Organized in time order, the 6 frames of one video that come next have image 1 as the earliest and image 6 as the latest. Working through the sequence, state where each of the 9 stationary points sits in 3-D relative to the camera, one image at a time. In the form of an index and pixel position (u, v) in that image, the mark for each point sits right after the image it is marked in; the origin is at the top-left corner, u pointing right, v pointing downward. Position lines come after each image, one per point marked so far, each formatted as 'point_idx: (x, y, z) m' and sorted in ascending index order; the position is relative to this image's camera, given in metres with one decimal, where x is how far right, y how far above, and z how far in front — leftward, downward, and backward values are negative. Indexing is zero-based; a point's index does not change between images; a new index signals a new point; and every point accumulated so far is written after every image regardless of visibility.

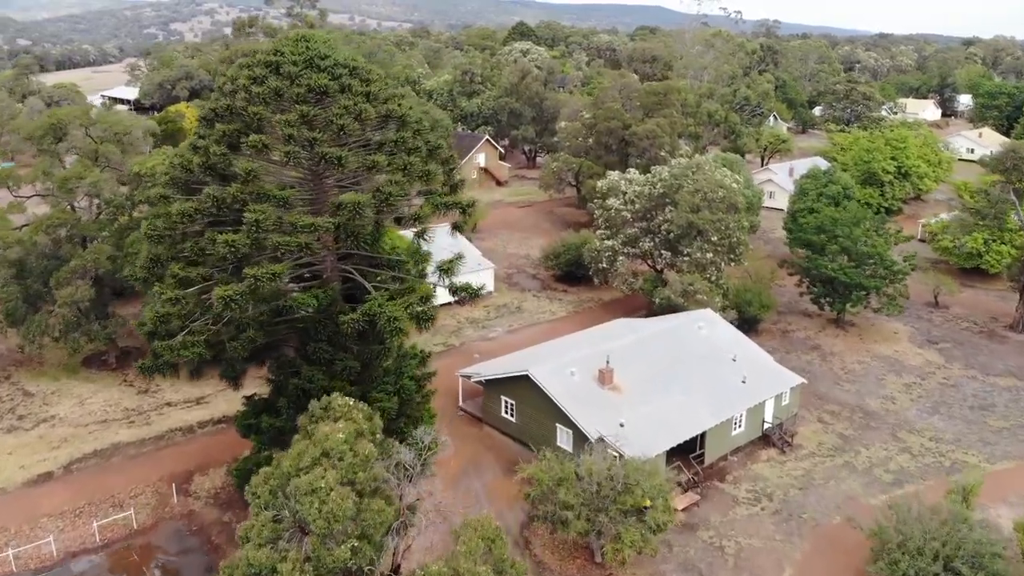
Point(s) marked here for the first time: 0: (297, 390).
0: (-4.3, -2.0, +17.1) m
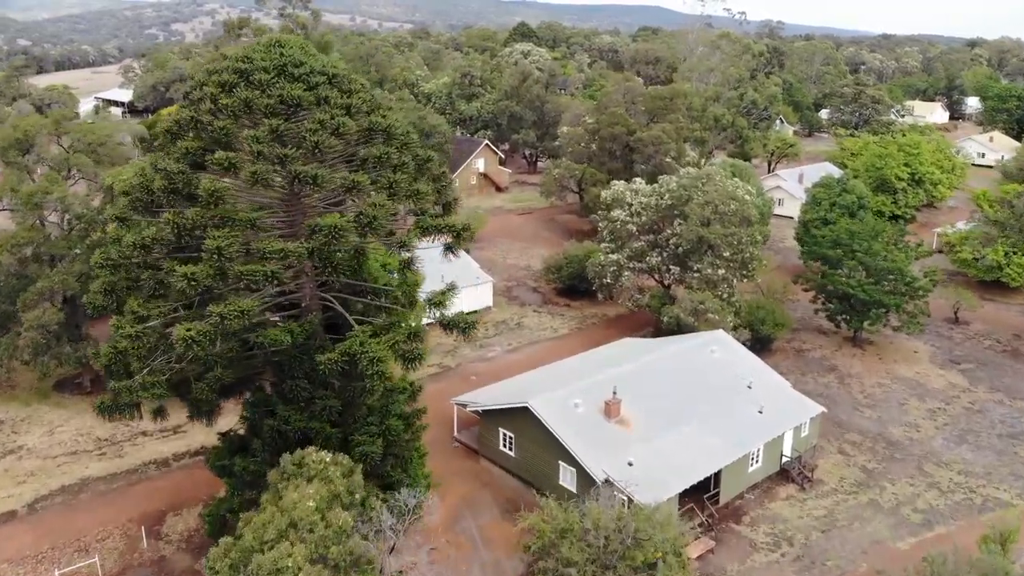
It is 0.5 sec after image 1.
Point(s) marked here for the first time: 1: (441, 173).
0: (-4.3, -2.6, +15.5) m
1: (-1.5, +2.3, +17.6) m
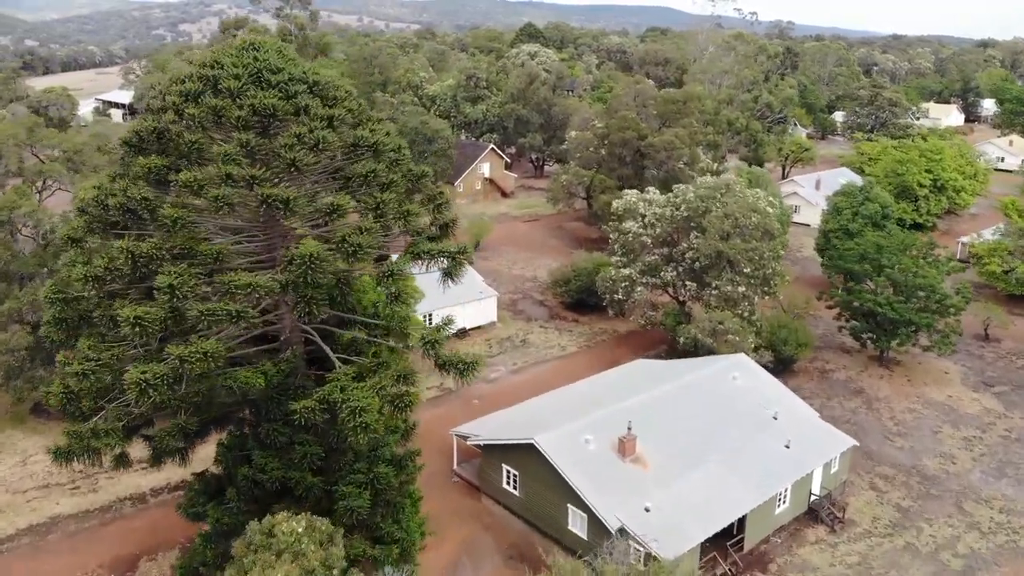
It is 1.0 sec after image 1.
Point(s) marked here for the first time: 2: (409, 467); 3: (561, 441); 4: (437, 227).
0: (-4.2, -3.1, +13.8) m
1: (-1.4, +1.8, +15.9) m
2: (-1.9, -3.2, +15.5) m
3: (+1.0, -3.3, +18.4) m
4: (-1.3, +1.1, +15.6) m
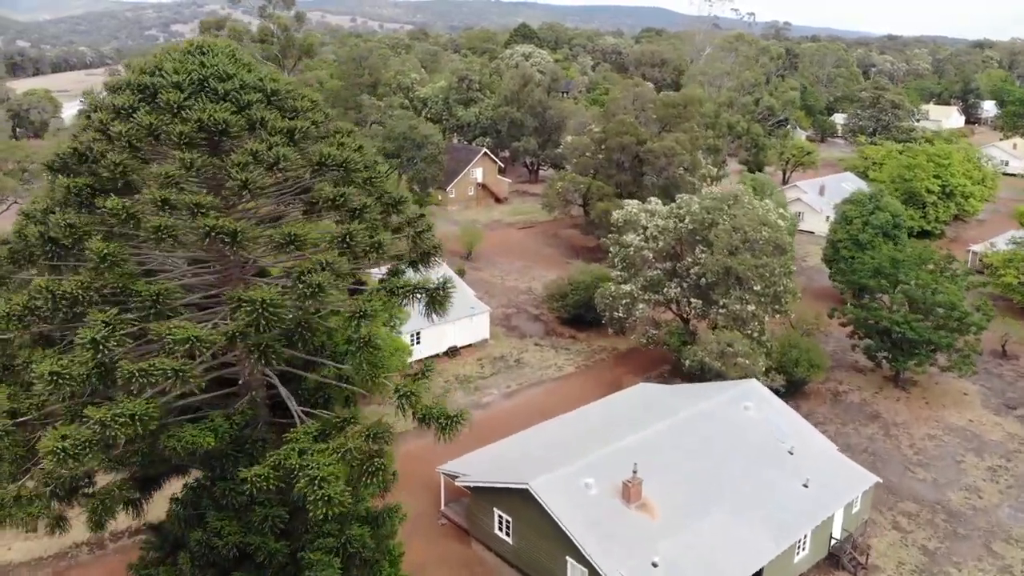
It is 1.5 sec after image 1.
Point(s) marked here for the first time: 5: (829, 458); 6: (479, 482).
0: (-4.3, -3.7, +12.0) m
1: (-1.5, +1.3, +14.1) m
2: (-2.0, -3.8, +13.7) m
3: (+0.9, -3.8, +16.6) m
4: (-1.5, +0.6, +13.8) m
5: (+7.3, -3.8, +19.7) m
6: (-0.7, -3.9, +17.6) m
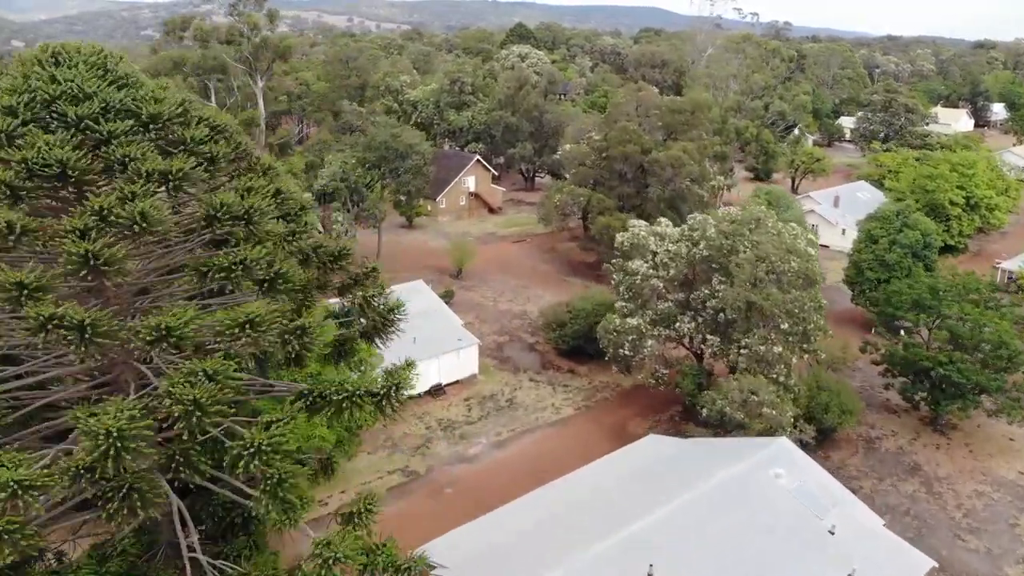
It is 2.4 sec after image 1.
0: (-4.5, -4.6, +8.9) m
1: (-1.7, +0.3, +11.0) m
2: (-2.2, -4.7, +10.6) m
3: (+0.7, -4.7, +13.5) m
4: (-1.7, -0.3, +10.7) m
5: (+7.0, -4.8, +16.6) m
6: (-0.9, -4.9, +14.5) m
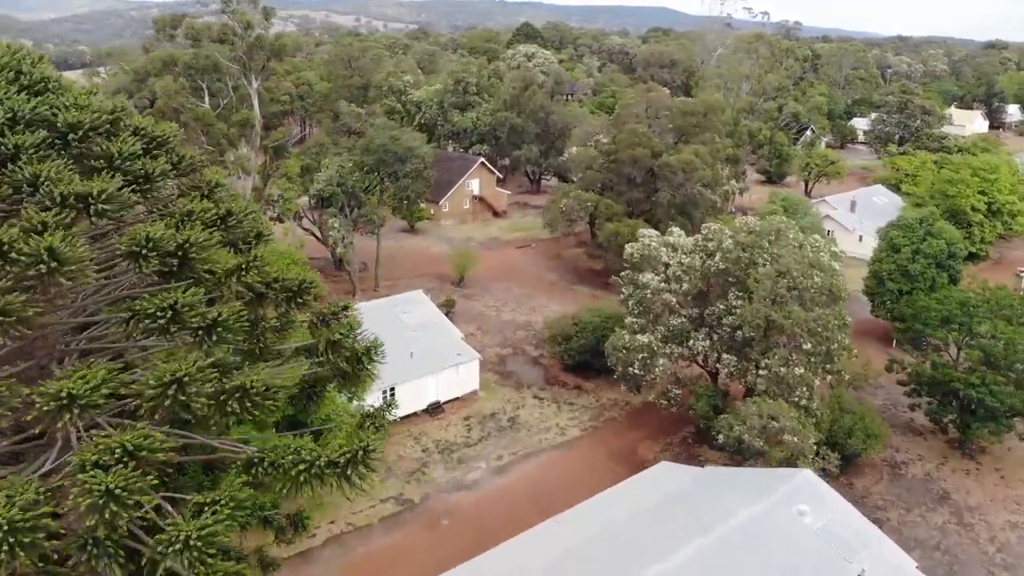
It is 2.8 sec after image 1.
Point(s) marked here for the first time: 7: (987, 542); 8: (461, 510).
0: (-4.6, -4.9, +7.5) m
1: (-1.7, 0.0, +9.6) m
2: (-2.2, -5.0, +9.2) m
3: (+0.6, -5.1, +12.1) m
4: (-1.7, -0.7, +9.3) m
5: (+7.0, -5.1, +15.2) m
6: (-0.9, -5.2, +13.1) m
7: (+10.9, -5.8, +19.8) m
8: (-1.2, -5.1, +19.8) m
